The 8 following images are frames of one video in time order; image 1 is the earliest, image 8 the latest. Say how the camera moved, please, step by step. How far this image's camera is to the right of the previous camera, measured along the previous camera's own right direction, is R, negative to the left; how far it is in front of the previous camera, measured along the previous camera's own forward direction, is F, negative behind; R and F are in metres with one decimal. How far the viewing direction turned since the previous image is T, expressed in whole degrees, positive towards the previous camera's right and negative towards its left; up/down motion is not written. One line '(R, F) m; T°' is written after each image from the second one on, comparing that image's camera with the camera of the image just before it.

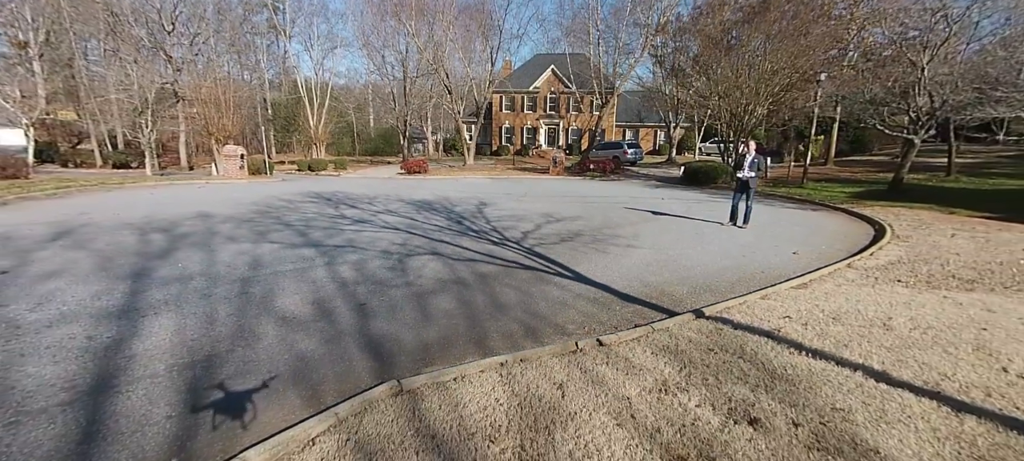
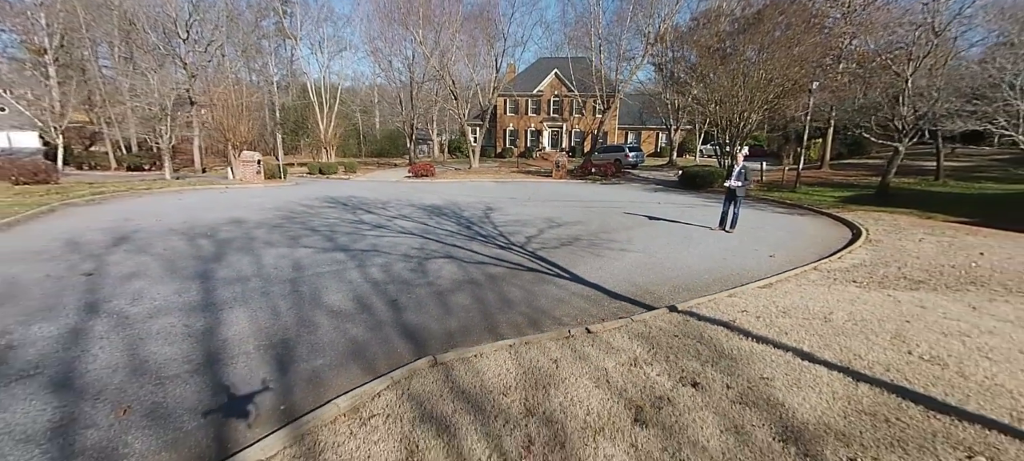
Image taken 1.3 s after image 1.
(0.0, -0.7) m; -1°
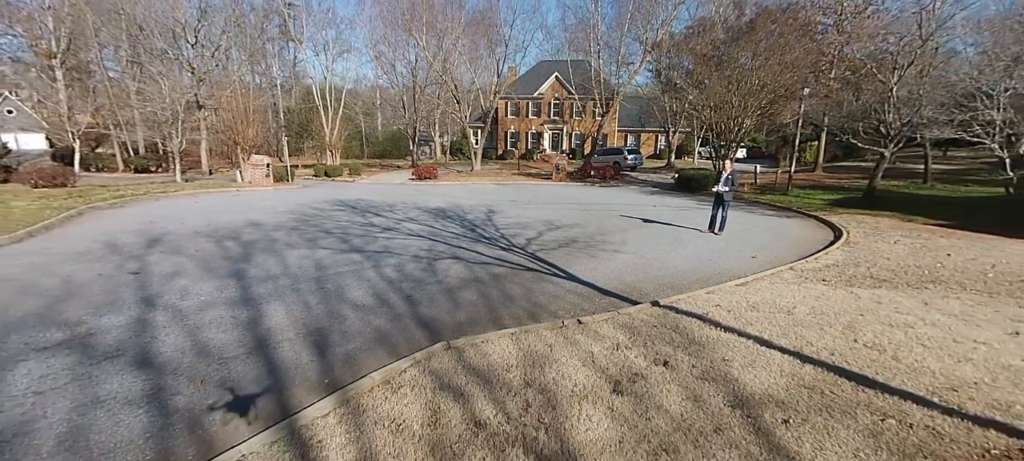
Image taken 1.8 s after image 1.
(0.0, -0.6) m; 0°
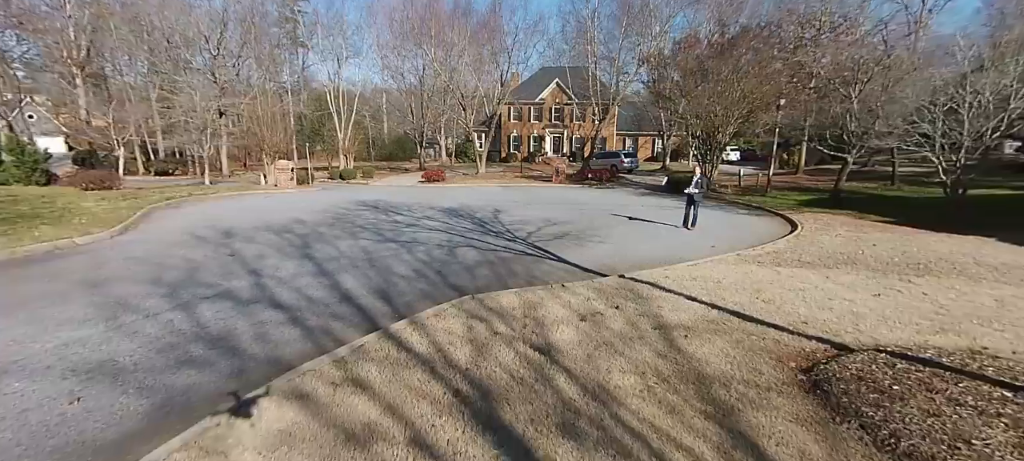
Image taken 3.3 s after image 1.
(0.0, -1.7) m; 0°
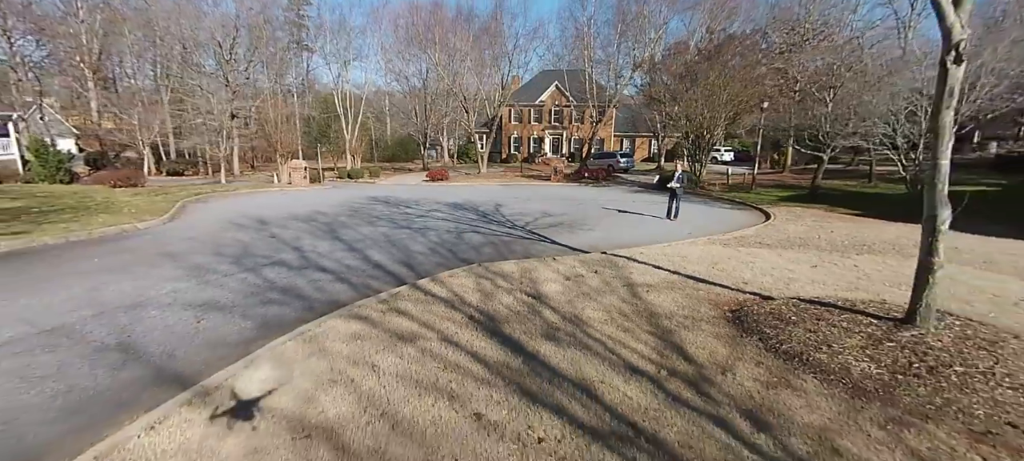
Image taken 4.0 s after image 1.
(0.0, -1.2) m; 0°
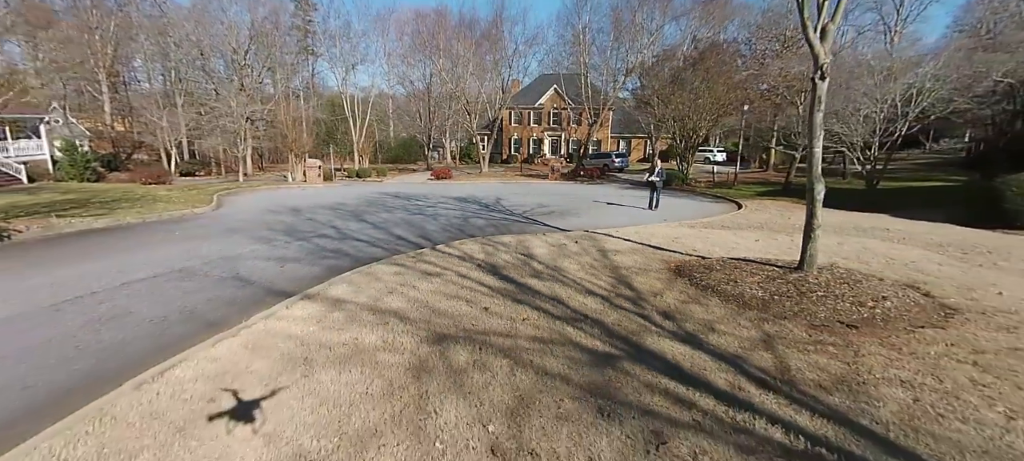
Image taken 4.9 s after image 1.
(+0.1, -1.6) m; 0°
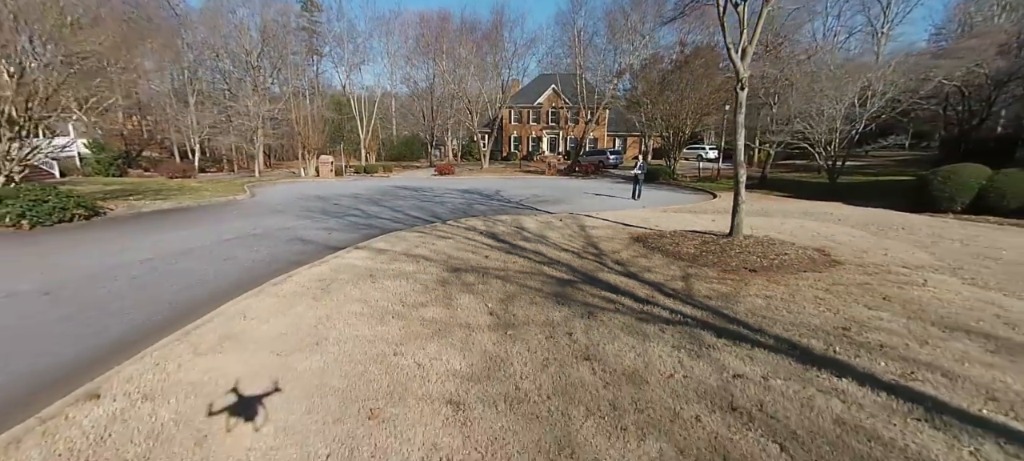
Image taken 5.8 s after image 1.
(+0.1, -1.7) m; 0°
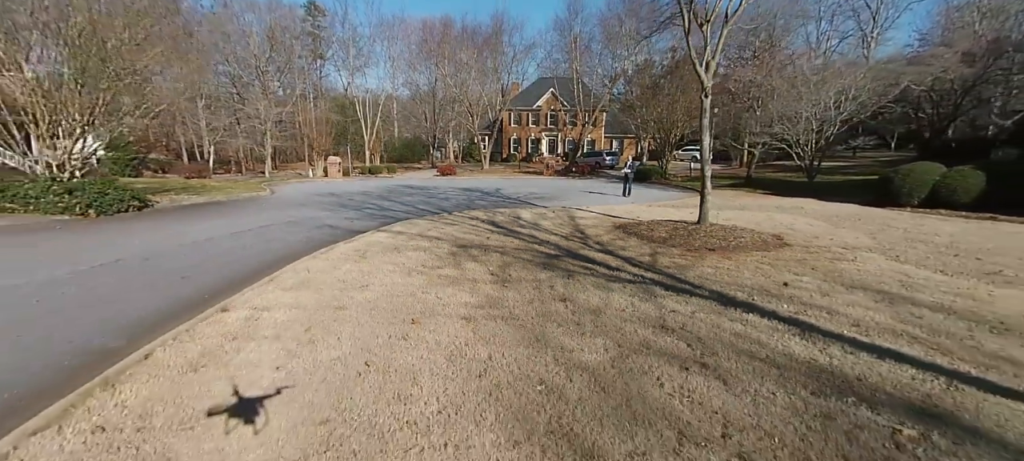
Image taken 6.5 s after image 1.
(+0.1, -1.2) m; 0°
